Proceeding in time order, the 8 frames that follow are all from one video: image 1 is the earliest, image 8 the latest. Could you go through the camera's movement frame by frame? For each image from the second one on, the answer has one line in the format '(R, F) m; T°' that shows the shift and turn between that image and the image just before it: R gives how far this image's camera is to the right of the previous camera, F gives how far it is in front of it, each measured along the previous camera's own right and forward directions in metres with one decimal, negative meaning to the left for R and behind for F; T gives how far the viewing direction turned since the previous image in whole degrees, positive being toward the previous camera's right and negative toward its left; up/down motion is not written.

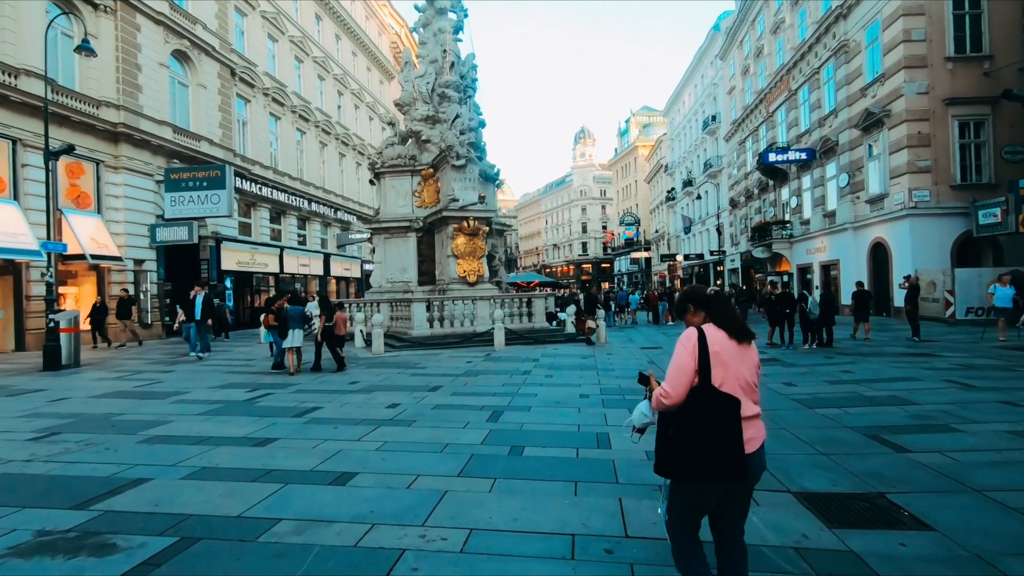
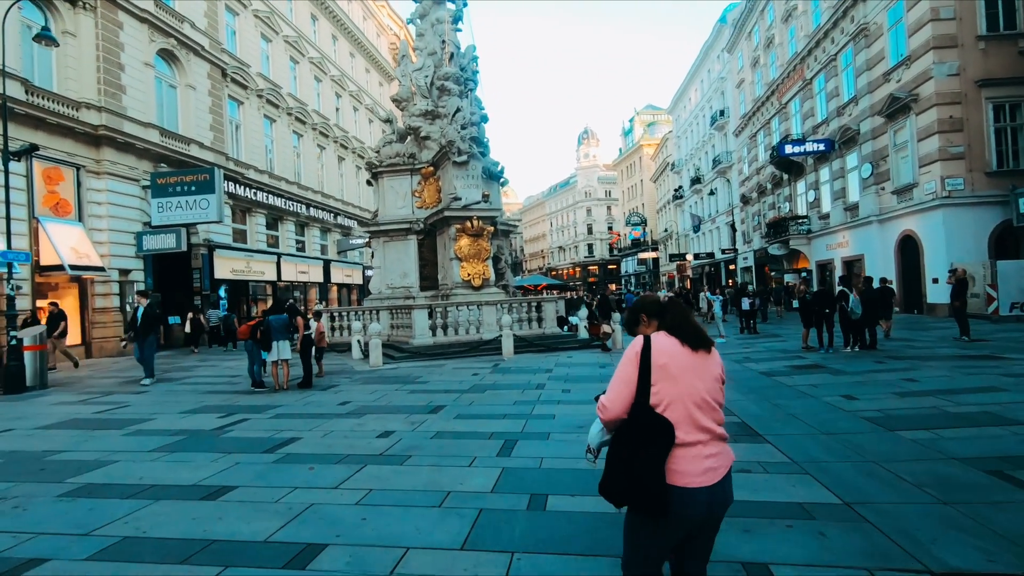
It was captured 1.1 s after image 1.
(-0.1, +1.2) m; -1°
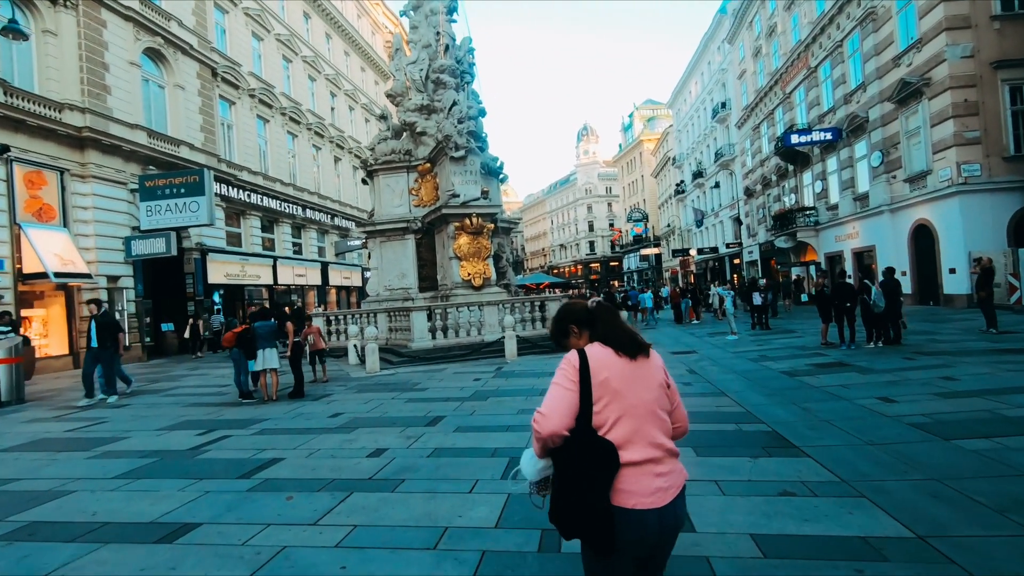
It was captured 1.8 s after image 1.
(0.0, +0.6) m; 0°
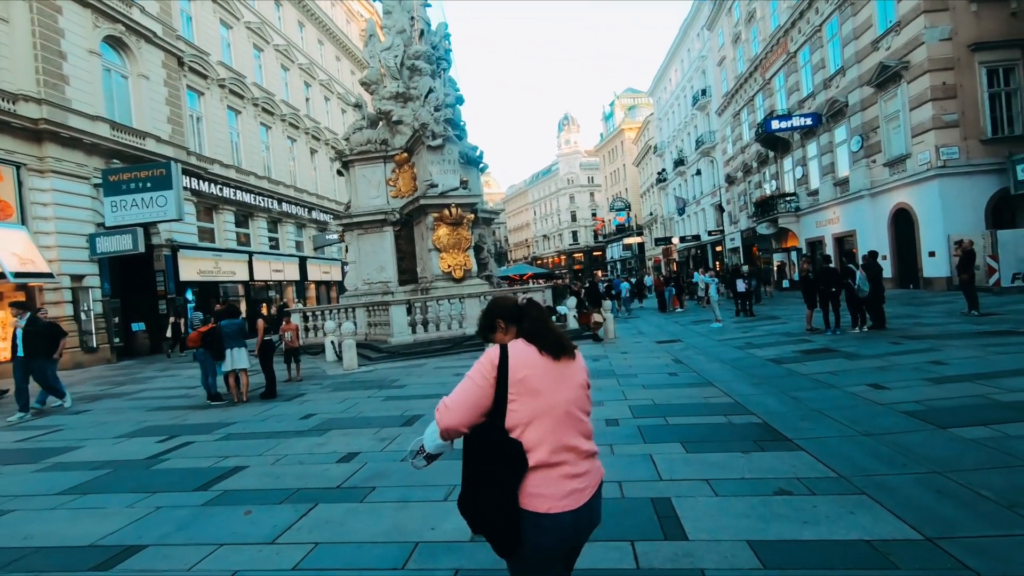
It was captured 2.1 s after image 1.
(+0.1, +0.3) m; +2°
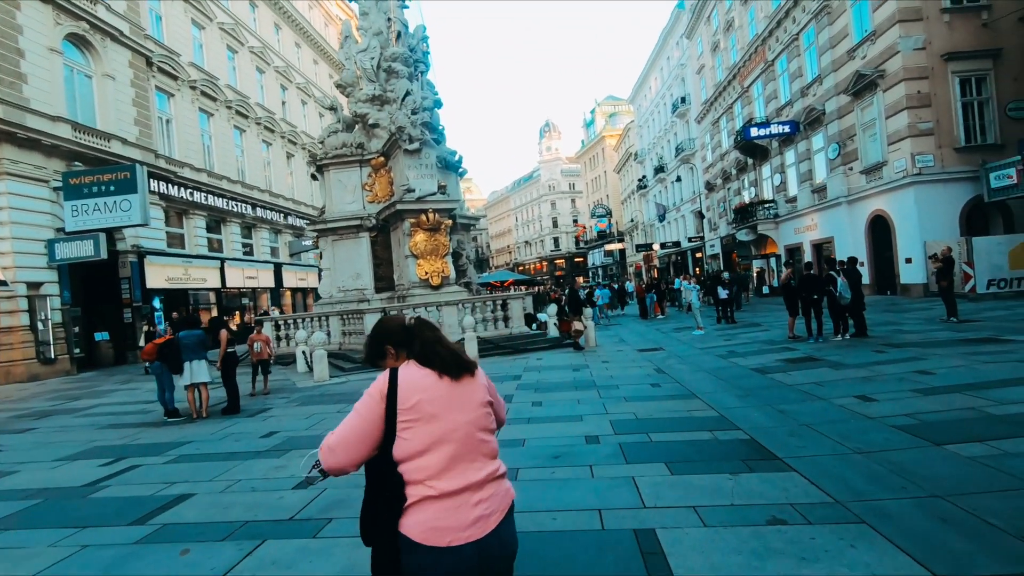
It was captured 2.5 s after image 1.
(+0.1, +0.4) m; +2°
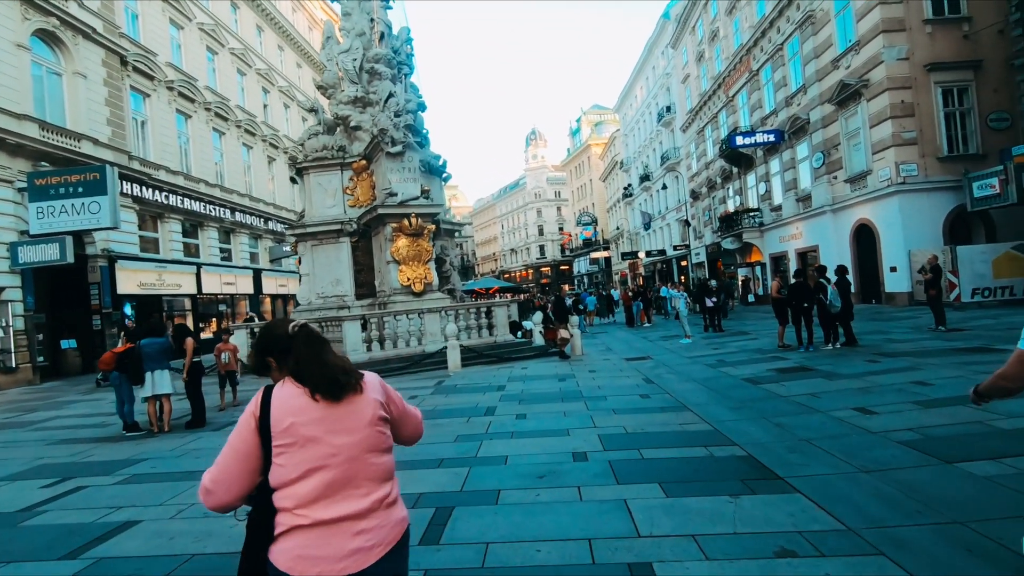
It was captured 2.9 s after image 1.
(0.0, +0.4) m; +2°
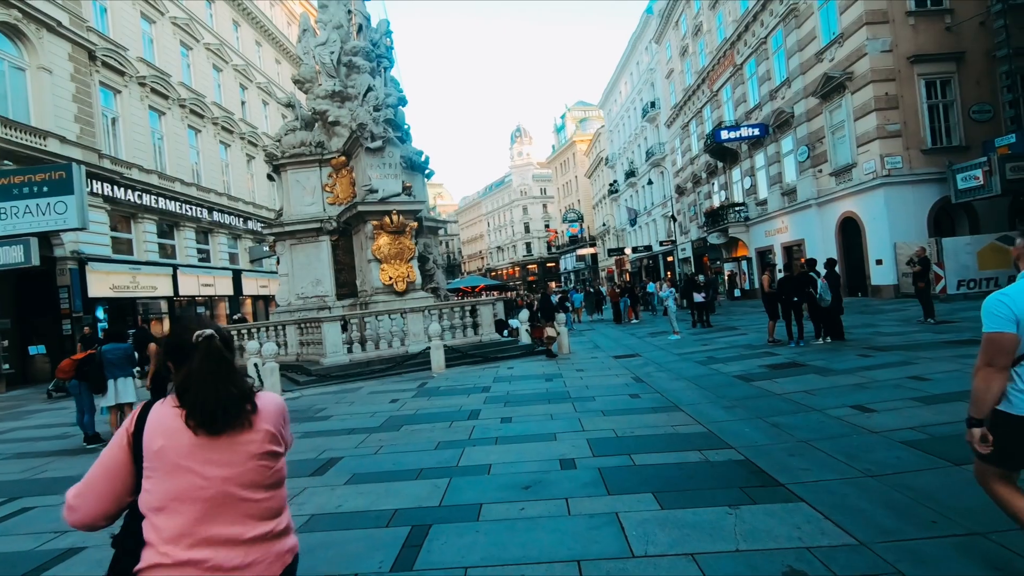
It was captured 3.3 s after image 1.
(+0.1, +0.3) m; +1°
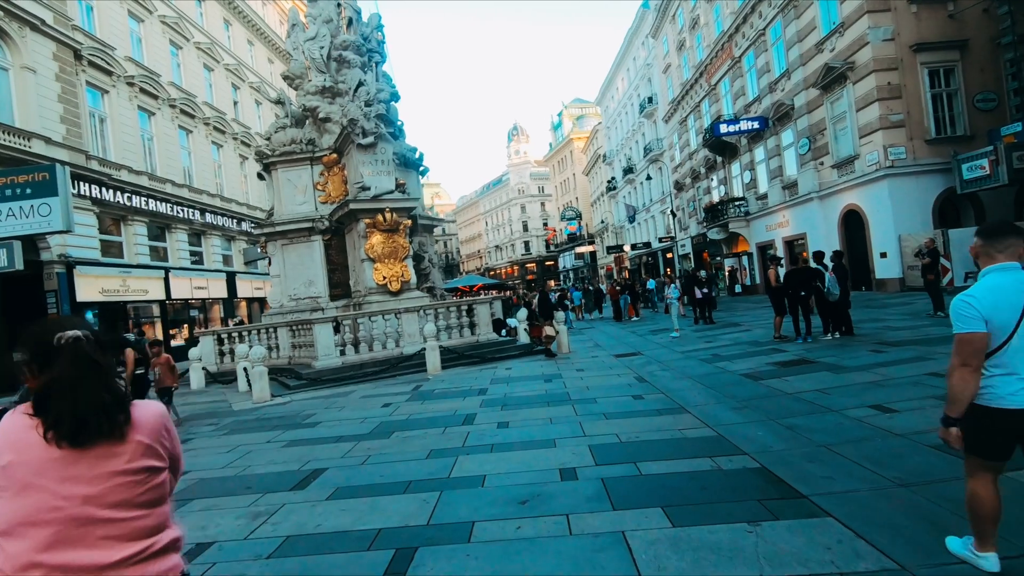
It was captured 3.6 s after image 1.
(0.0, +0.4) m; 0°
